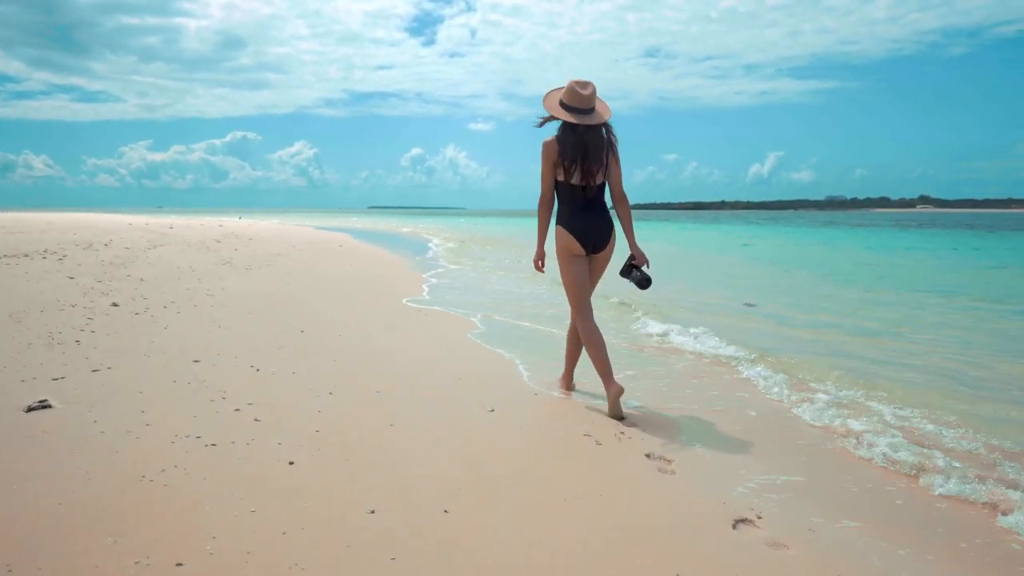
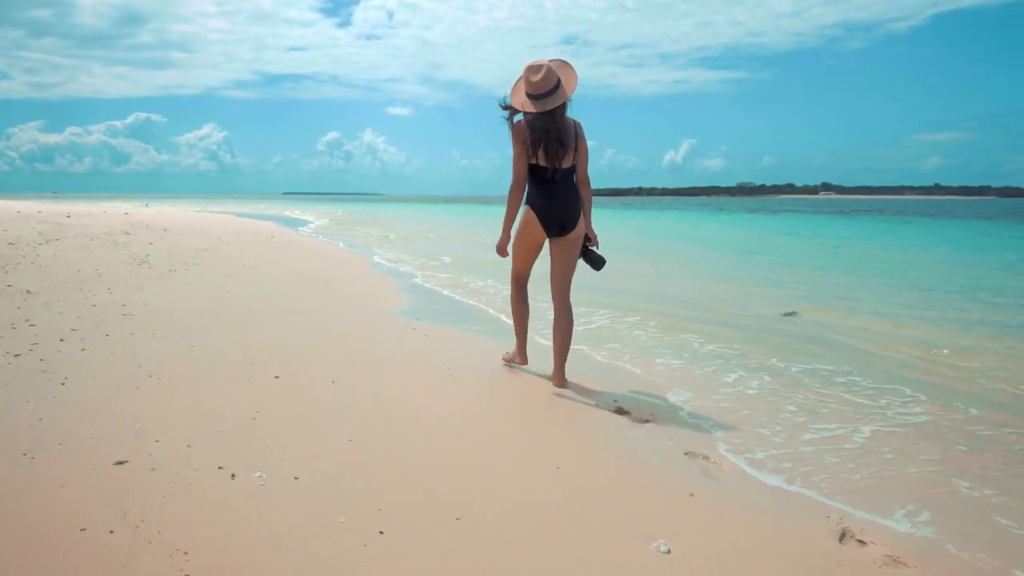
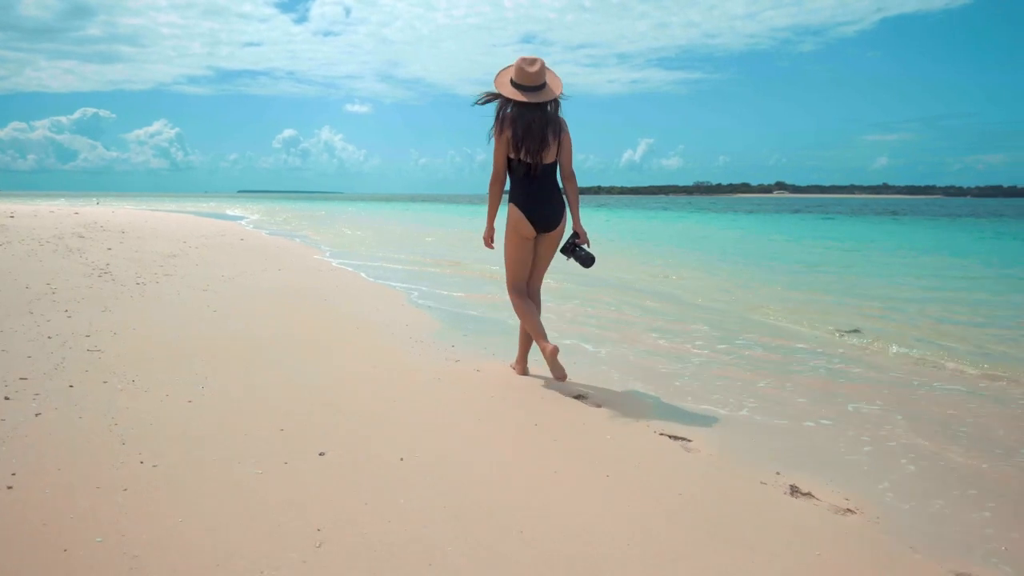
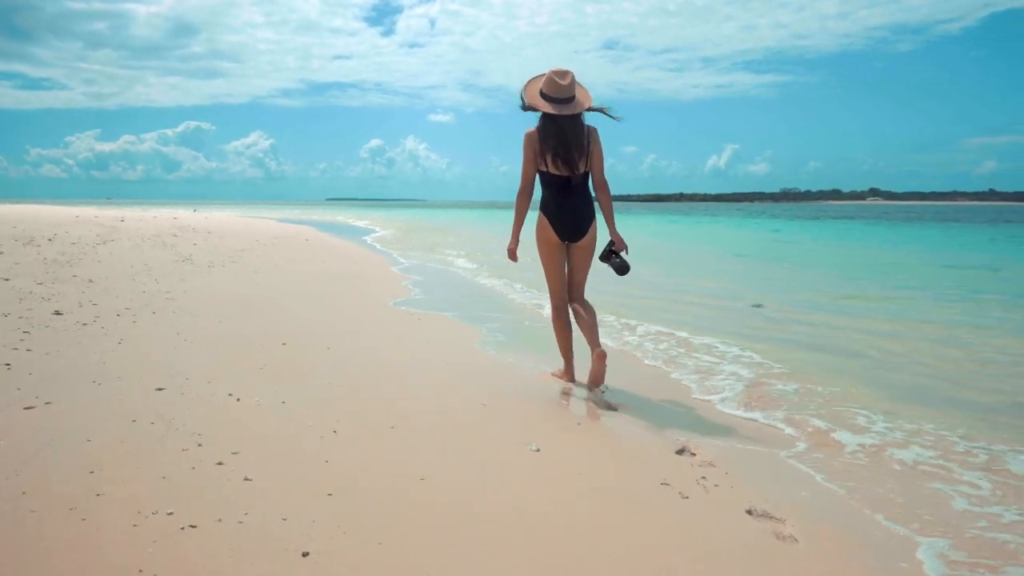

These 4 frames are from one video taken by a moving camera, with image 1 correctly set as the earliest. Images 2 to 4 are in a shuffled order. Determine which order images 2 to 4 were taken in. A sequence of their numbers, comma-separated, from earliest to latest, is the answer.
4, 2, 3
